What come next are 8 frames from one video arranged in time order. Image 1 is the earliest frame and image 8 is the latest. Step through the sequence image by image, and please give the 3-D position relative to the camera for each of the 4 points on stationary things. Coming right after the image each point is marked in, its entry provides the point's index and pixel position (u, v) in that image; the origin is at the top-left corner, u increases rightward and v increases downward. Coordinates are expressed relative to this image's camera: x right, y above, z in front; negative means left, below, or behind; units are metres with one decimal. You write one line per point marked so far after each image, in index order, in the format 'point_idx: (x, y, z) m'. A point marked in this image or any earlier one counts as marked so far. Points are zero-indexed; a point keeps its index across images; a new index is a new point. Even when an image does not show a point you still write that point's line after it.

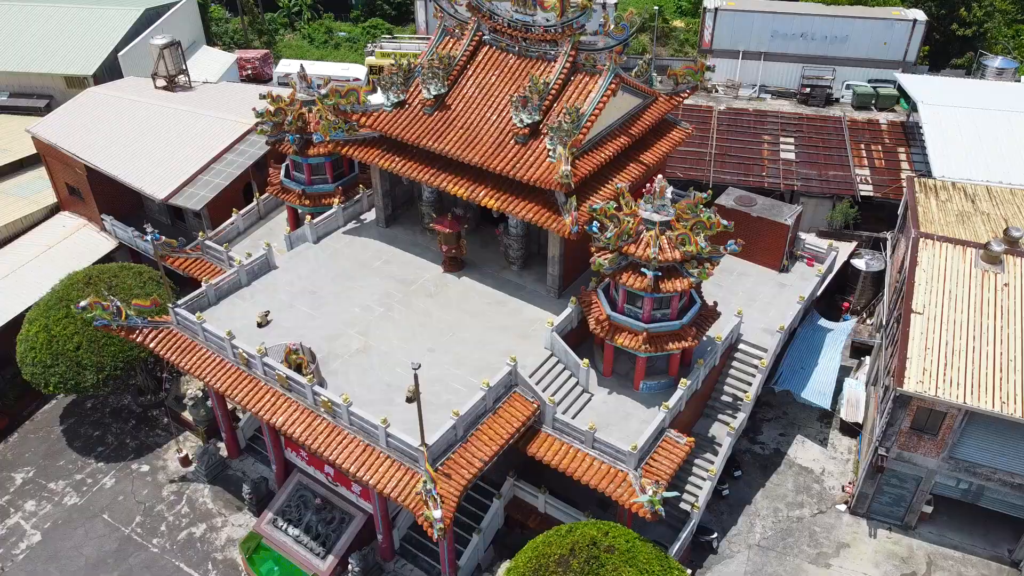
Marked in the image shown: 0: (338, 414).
0: (-4.2, -3.1, +19.8) m
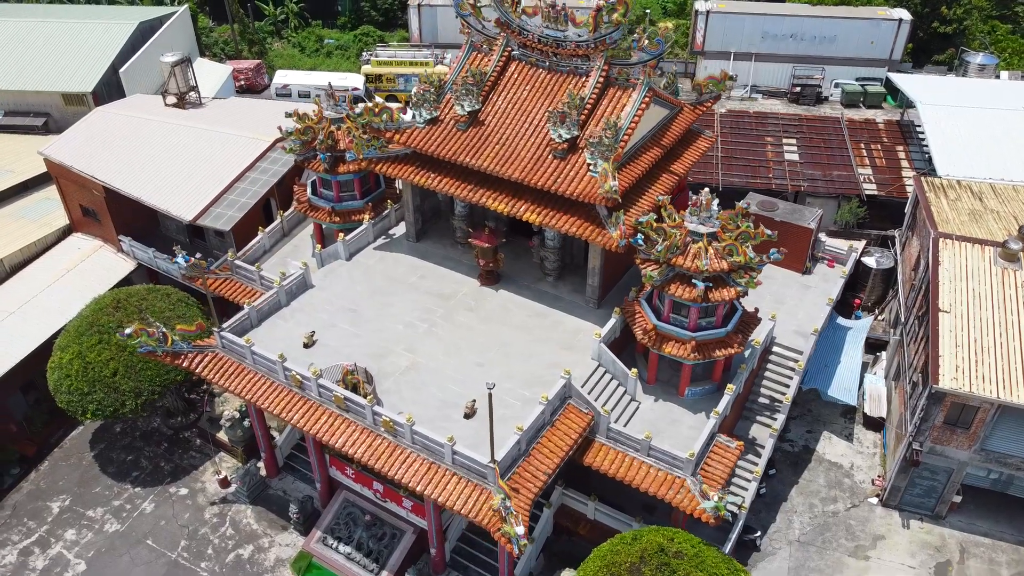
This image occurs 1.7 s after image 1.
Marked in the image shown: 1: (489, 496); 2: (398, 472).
0: (-2.8, -3.6, +20.0) m
1: (-0.6, -4.8, +18.7) m
2: (-2.8, -4.4, +19.6) m
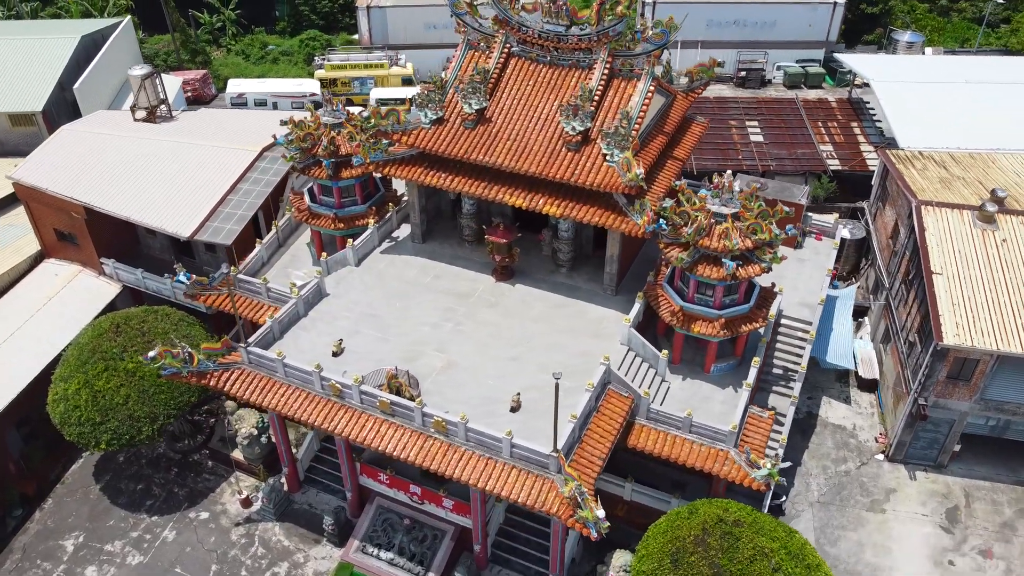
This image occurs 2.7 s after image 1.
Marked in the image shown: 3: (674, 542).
0: (-1.5, -3.6, +20.1) m
1: (+0.9, -4.6, +19.0) m
2: (-1.4, -4.4, +19.7) m
3: (+3.9, -6.0, +19.3) m
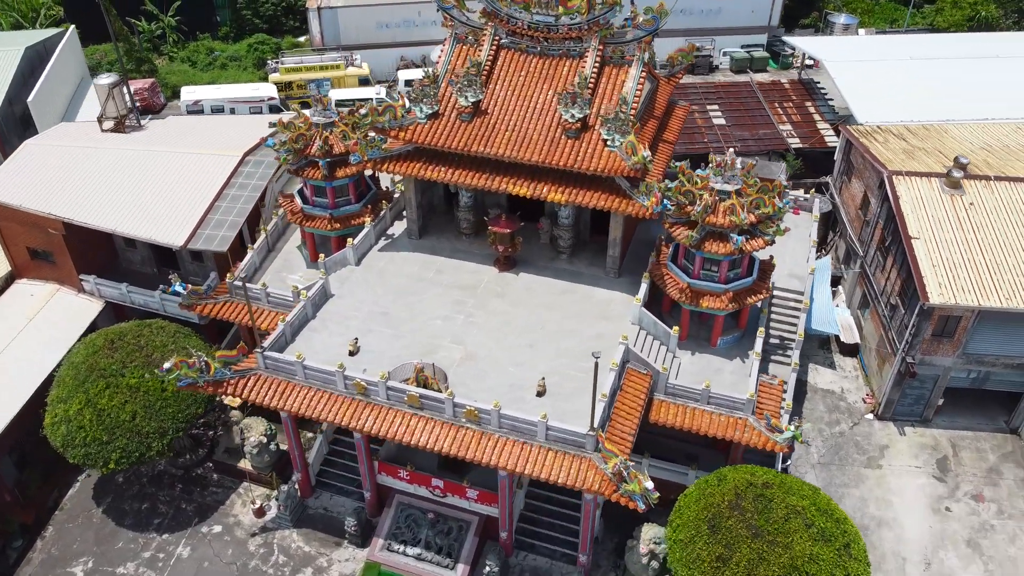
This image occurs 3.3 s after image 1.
0: (-0.7, -3.3, +20.3) m
1: (+1.9, -4.2, +19.4) m
2: (-0.5, -4.2, +19.9) m
3: (+4.9, -5.4, +20.0) m
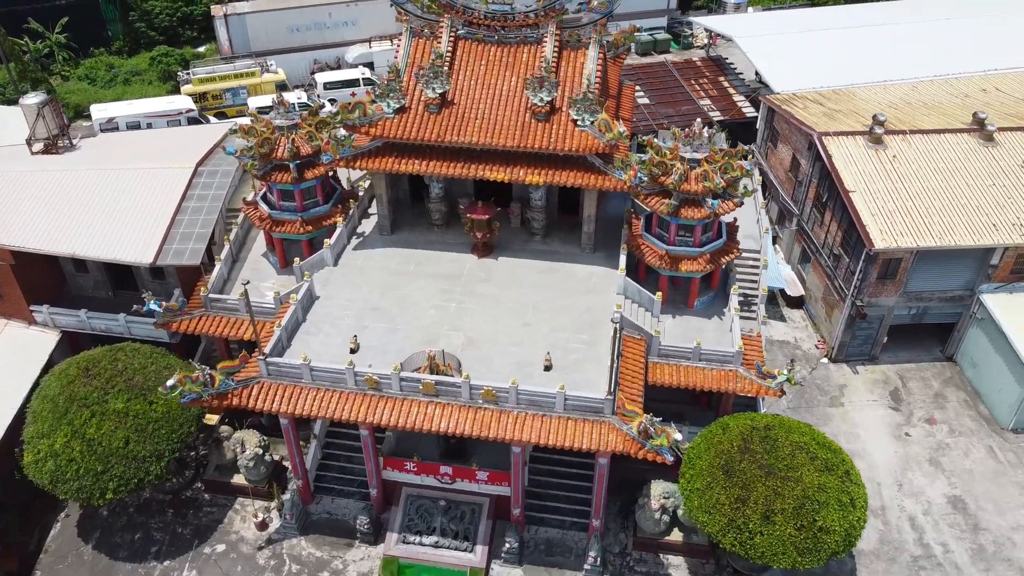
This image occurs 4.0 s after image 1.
0: (-0.3, -2.8, +20.8) m
1: (+2.5, -3.5, +20.3) m
2: (0.0, -3.7, +20.5) m
3: (+5.5, -4.4, +21.3) m
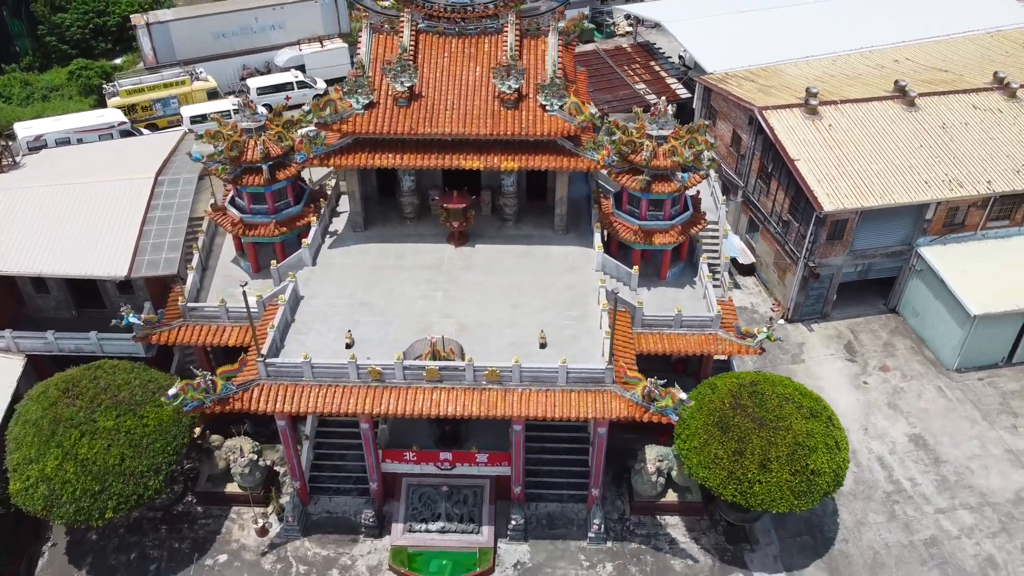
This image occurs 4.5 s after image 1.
0: (-0.2, -2.4, +21.3) m
1: (+2.6, -2.8, +21.2) m
2: (+0.2, -3.2, +21.0) m
3: (+5.6, -3.5, +22.5) m
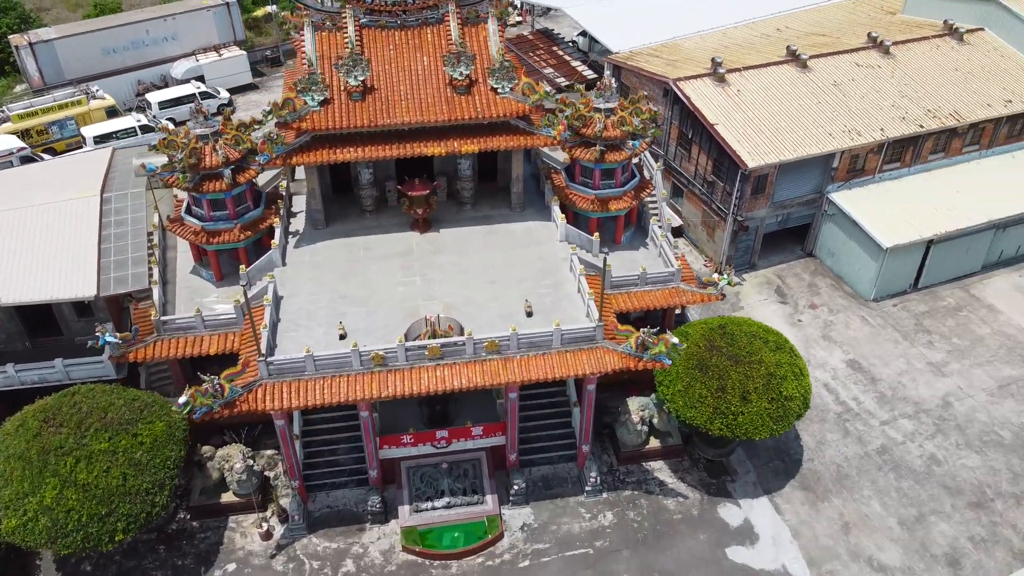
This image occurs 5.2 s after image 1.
0: (-0.2, -1.6, +22.4) m
1: (+2.6, -1.7, +22.6) m
2: (+0.3, -2.4, +22.1) m
3: (+5.4, -2.1, +24.3) m
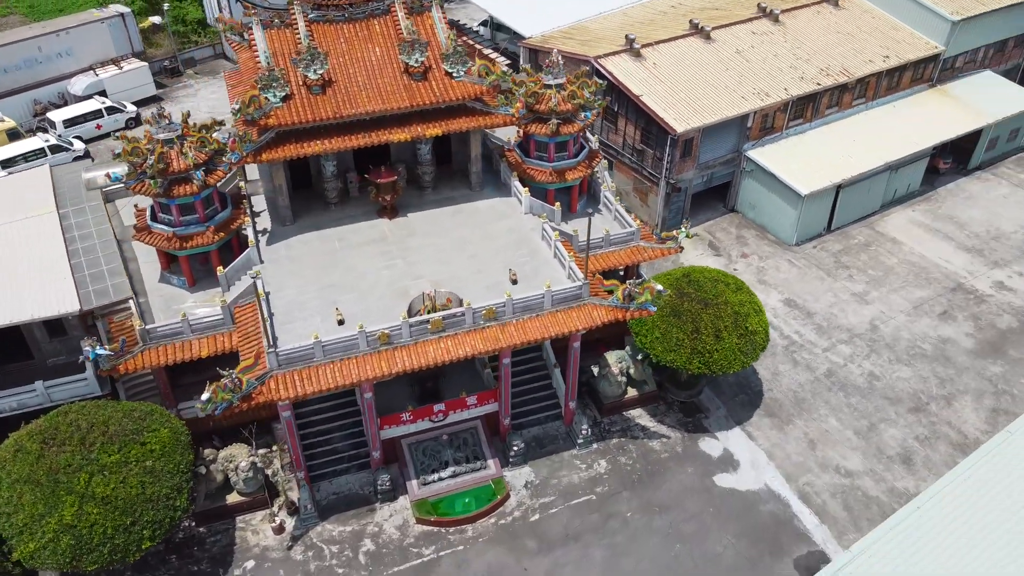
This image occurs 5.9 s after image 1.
0: (-0.3, -0.7, +23.6) m
1: (+2.4, -0.5, +24.2) m
2: (+0.3, -1.4, +23.4) m
3: (+5.0, -0.6, +26.3) m
